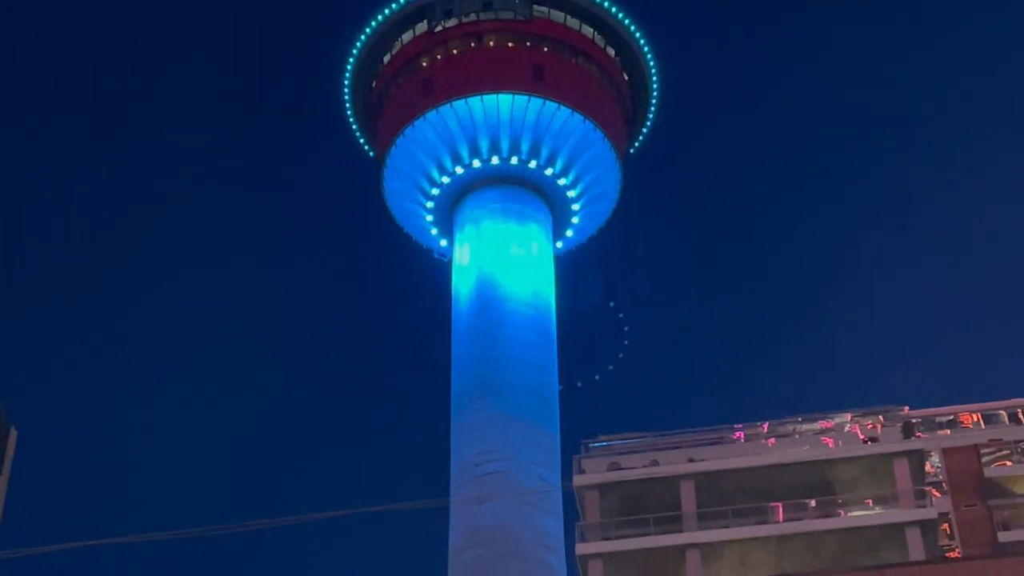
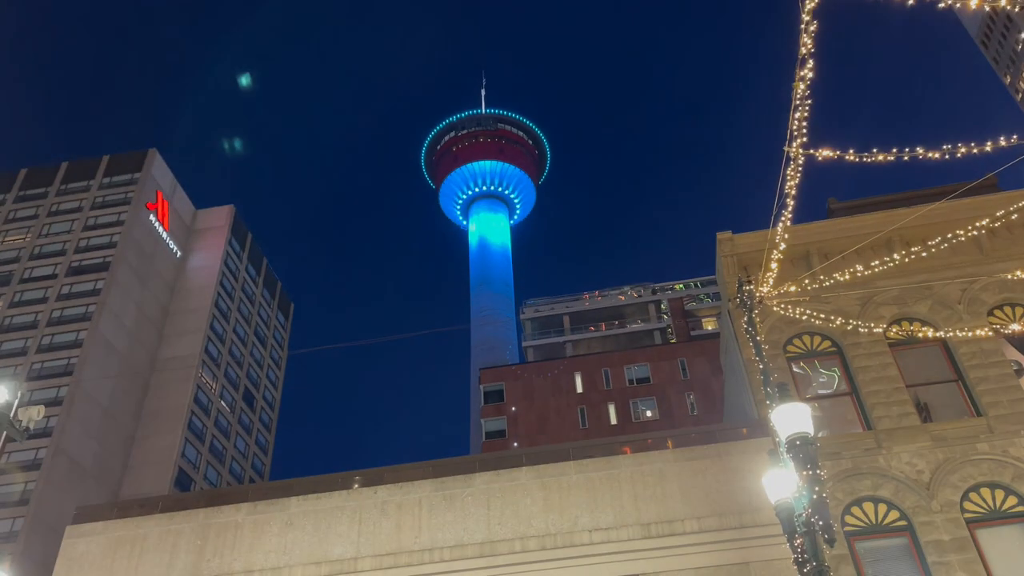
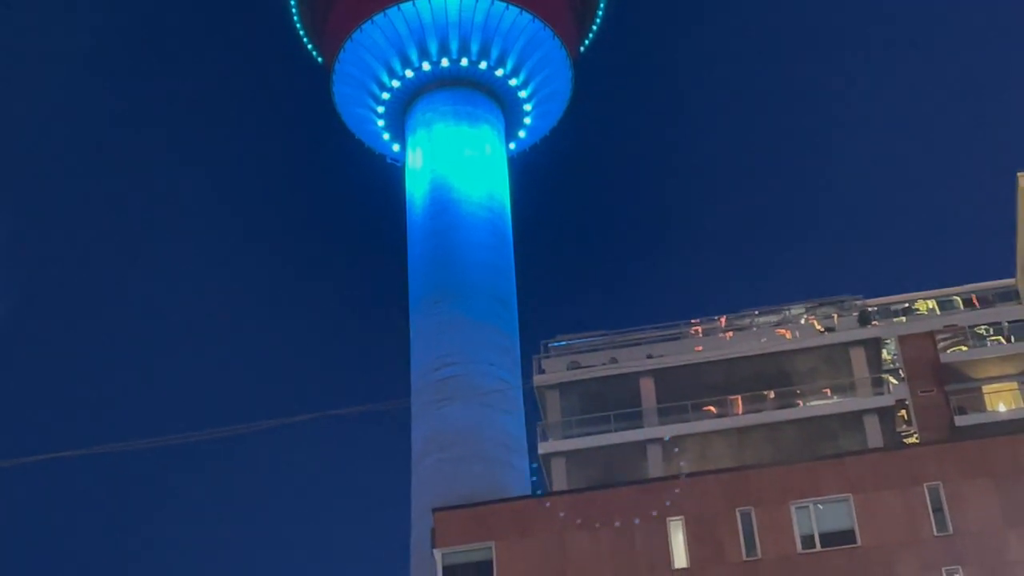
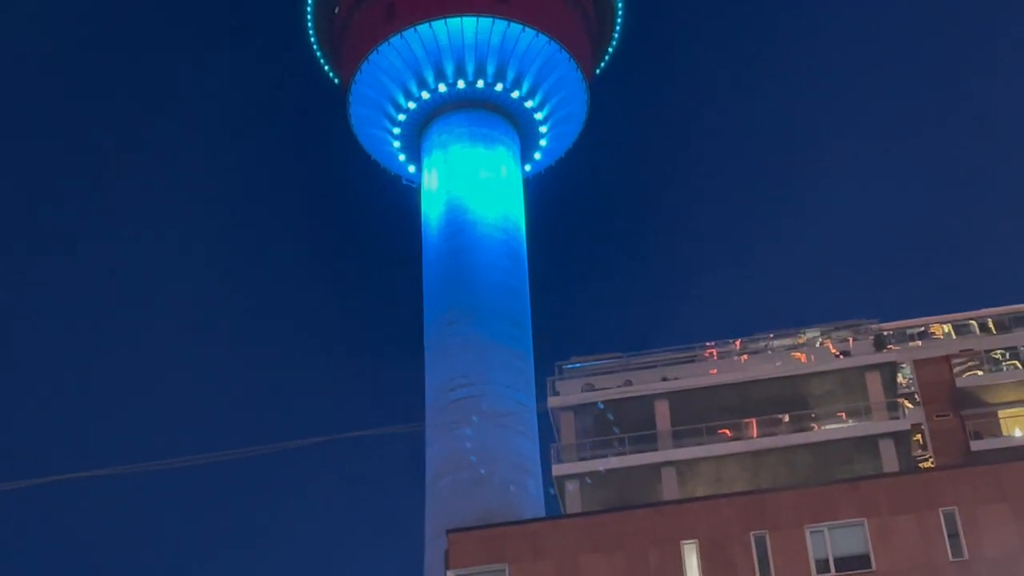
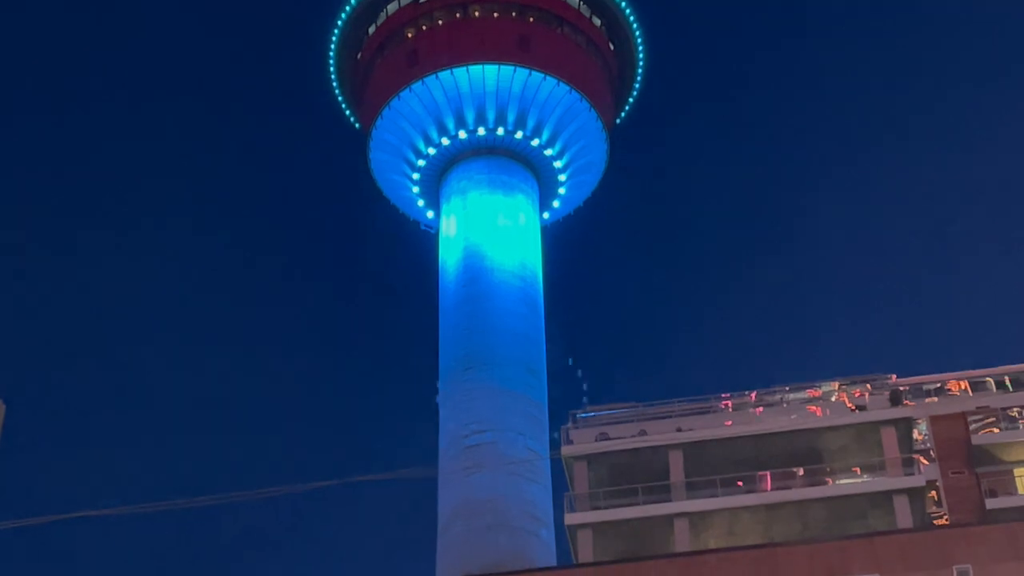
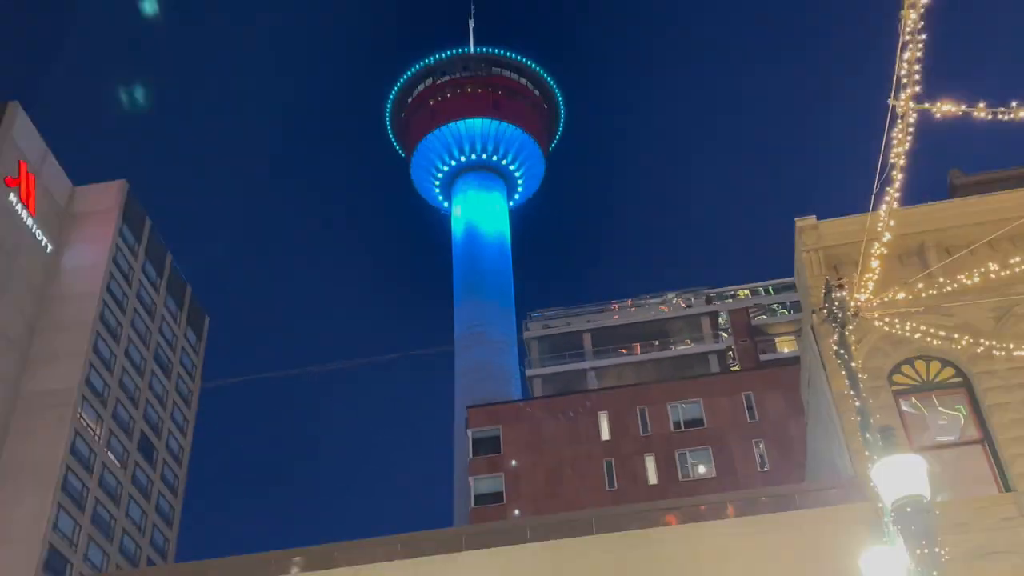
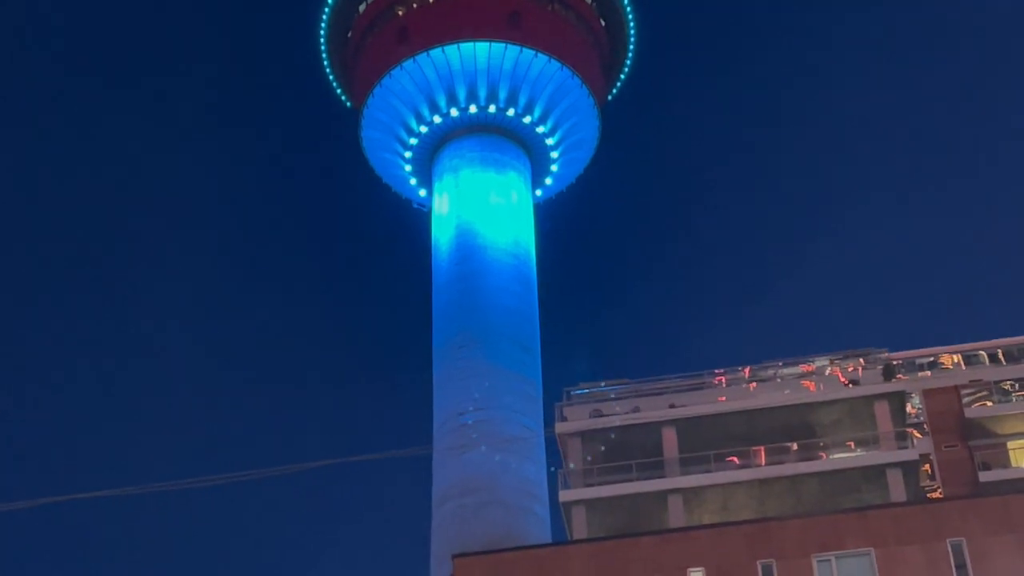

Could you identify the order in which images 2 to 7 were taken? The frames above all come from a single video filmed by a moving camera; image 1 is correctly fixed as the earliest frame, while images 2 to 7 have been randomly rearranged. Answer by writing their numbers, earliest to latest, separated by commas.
5, 7, 4, 3, 6, 2
